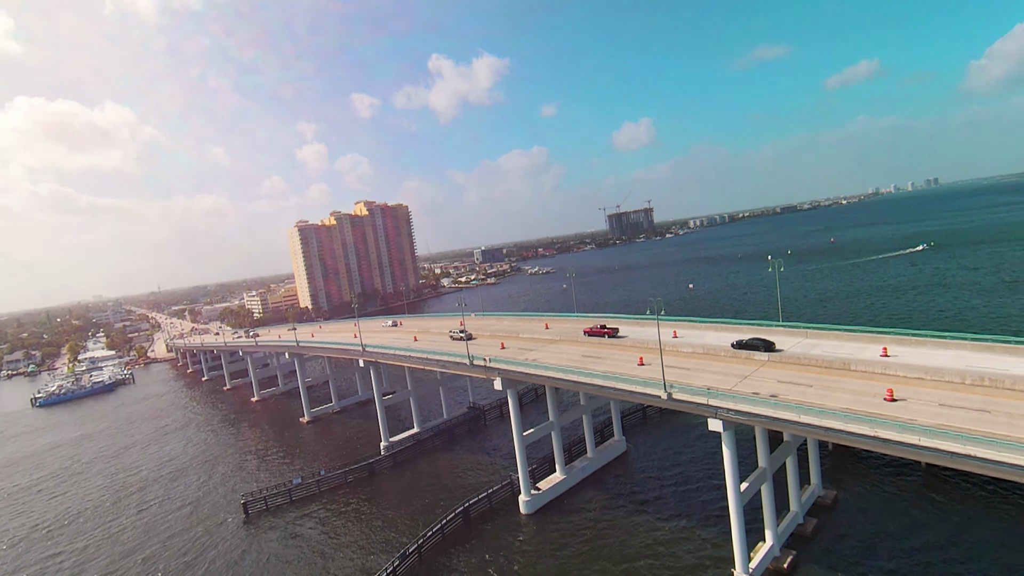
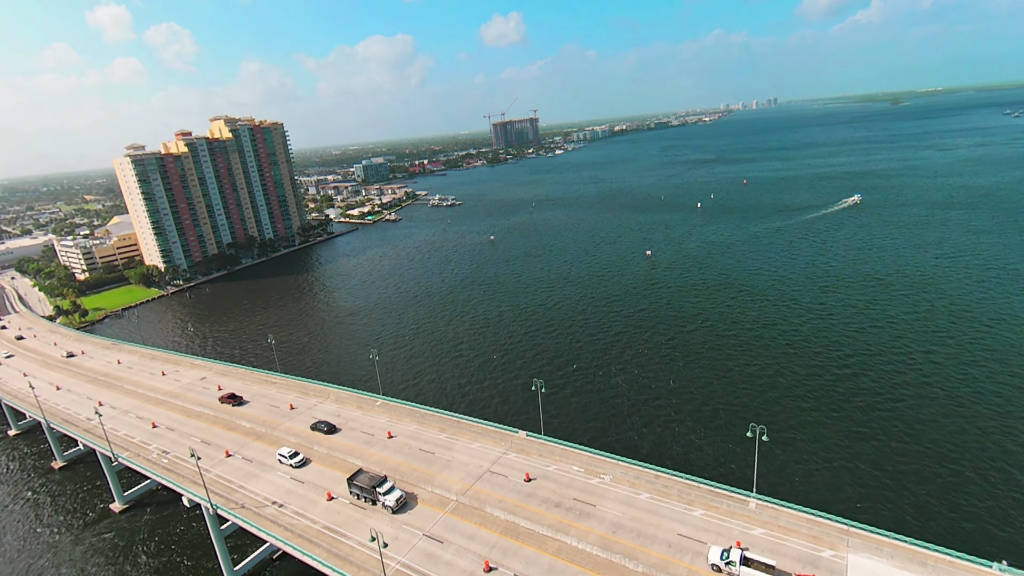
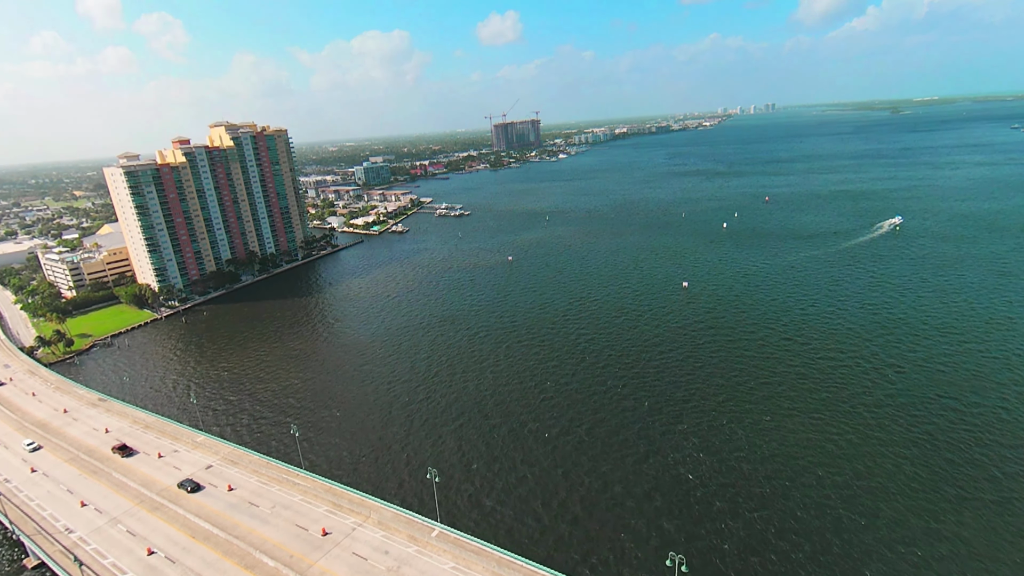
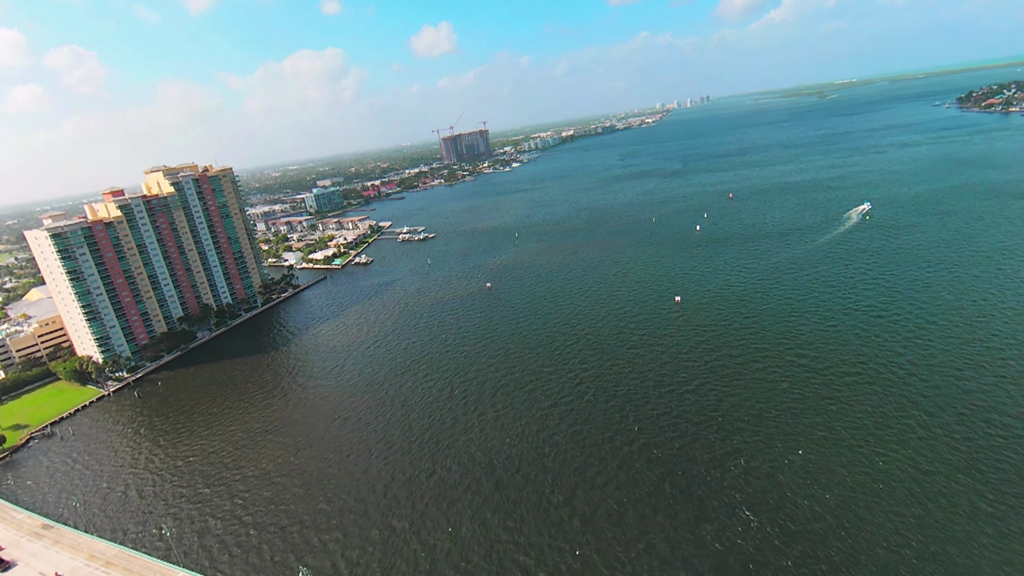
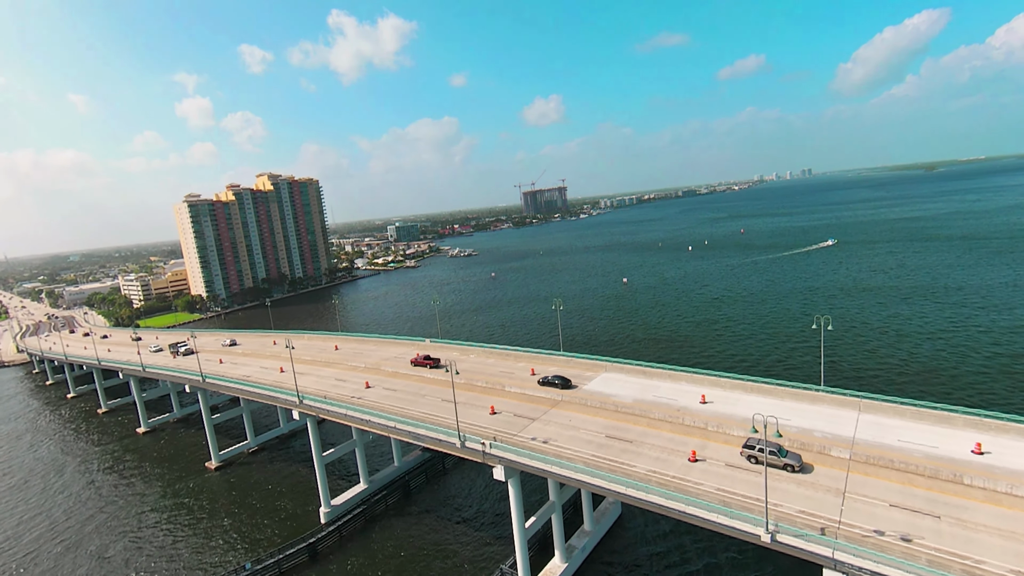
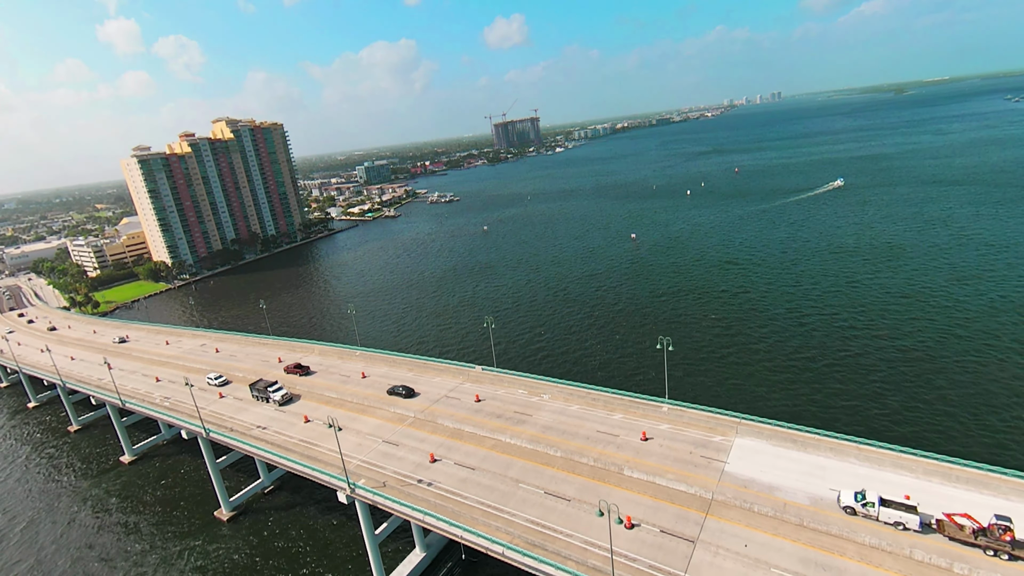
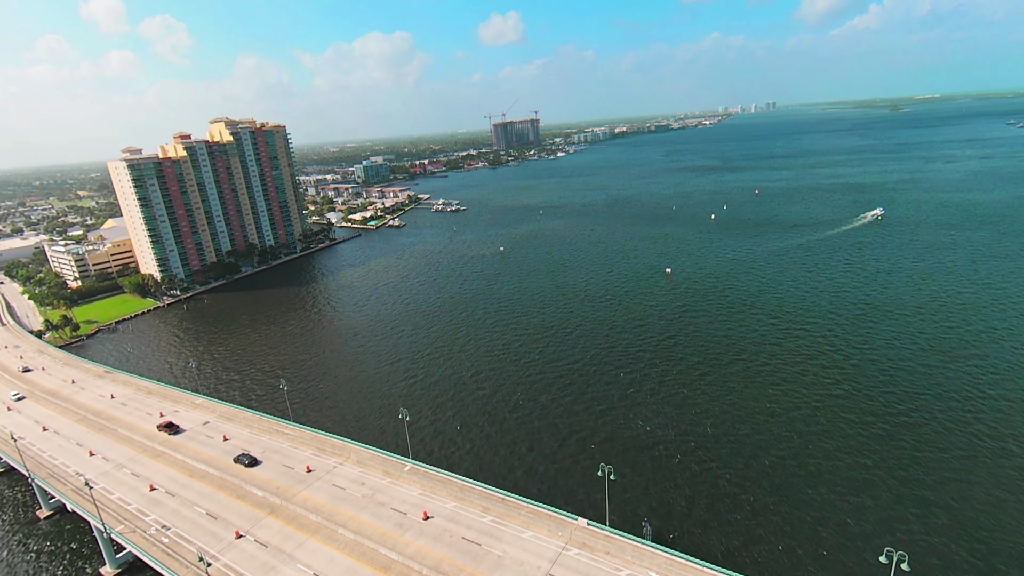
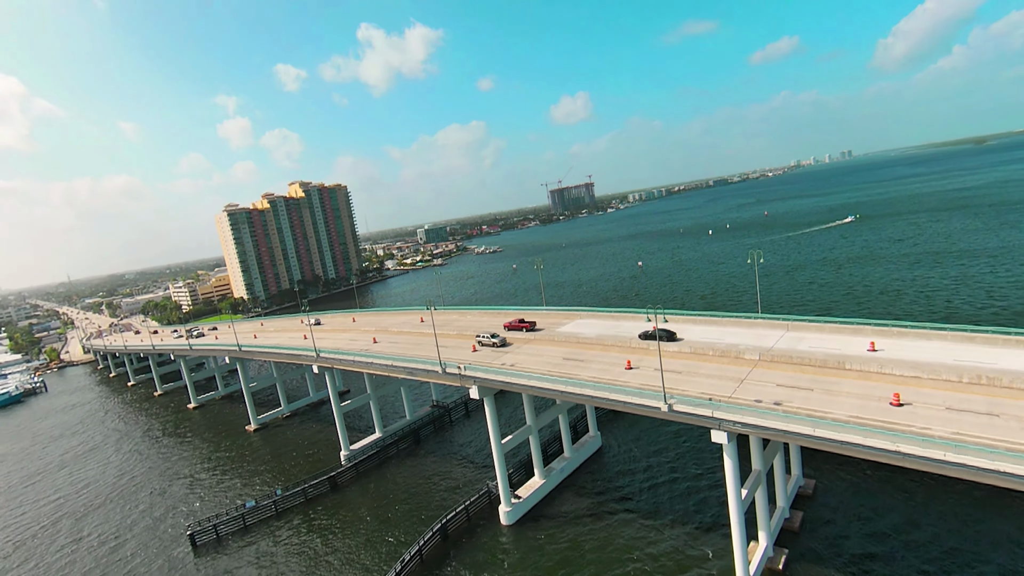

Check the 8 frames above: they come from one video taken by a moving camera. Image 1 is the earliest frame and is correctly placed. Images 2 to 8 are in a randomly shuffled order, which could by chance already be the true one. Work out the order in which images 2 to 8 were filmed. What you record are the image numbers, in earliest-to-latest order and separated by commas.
8, 5, 6, 2, 7, 3, 4
